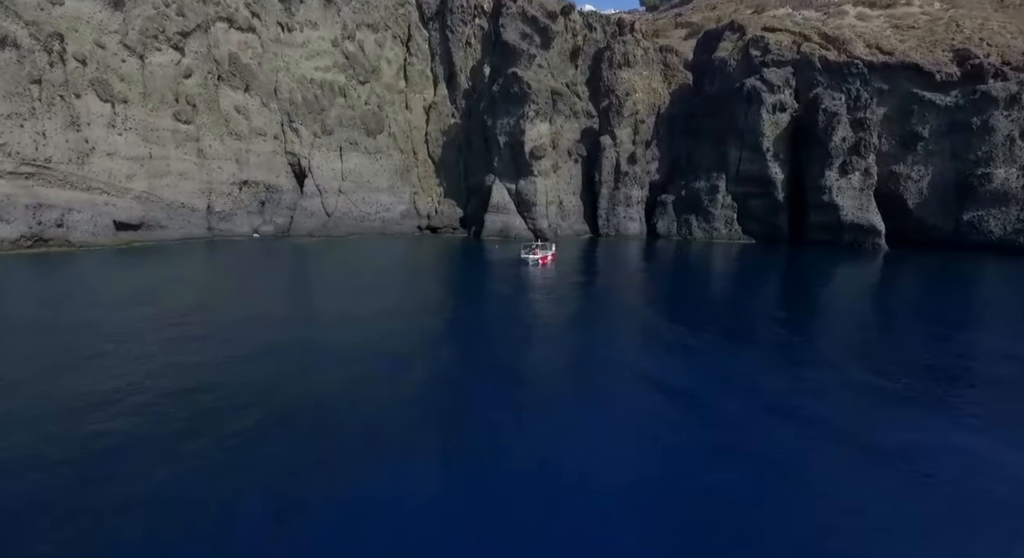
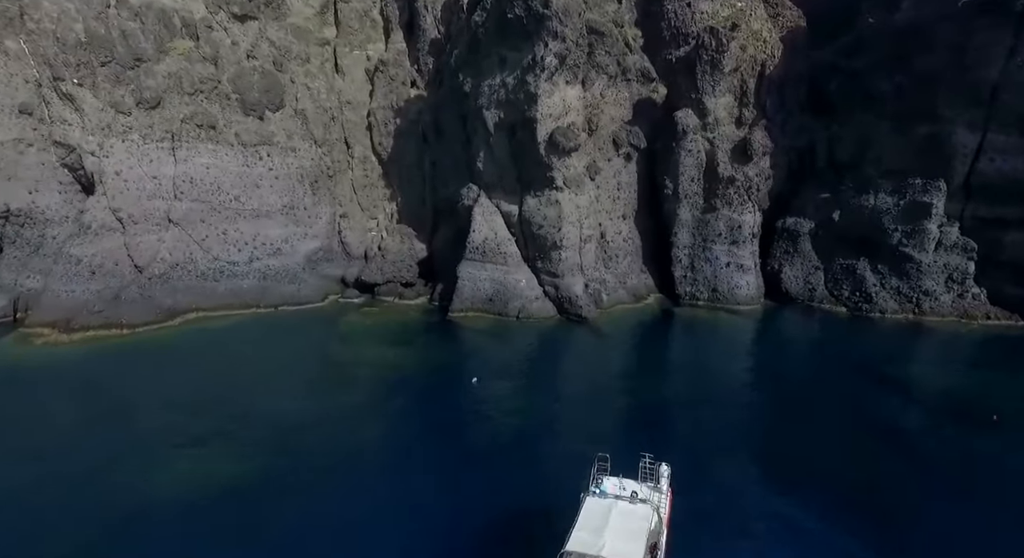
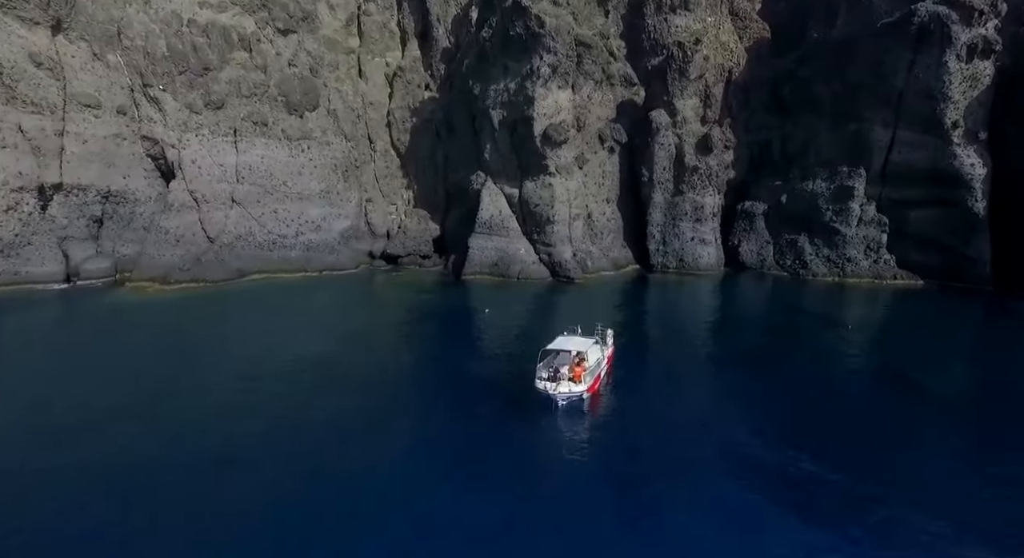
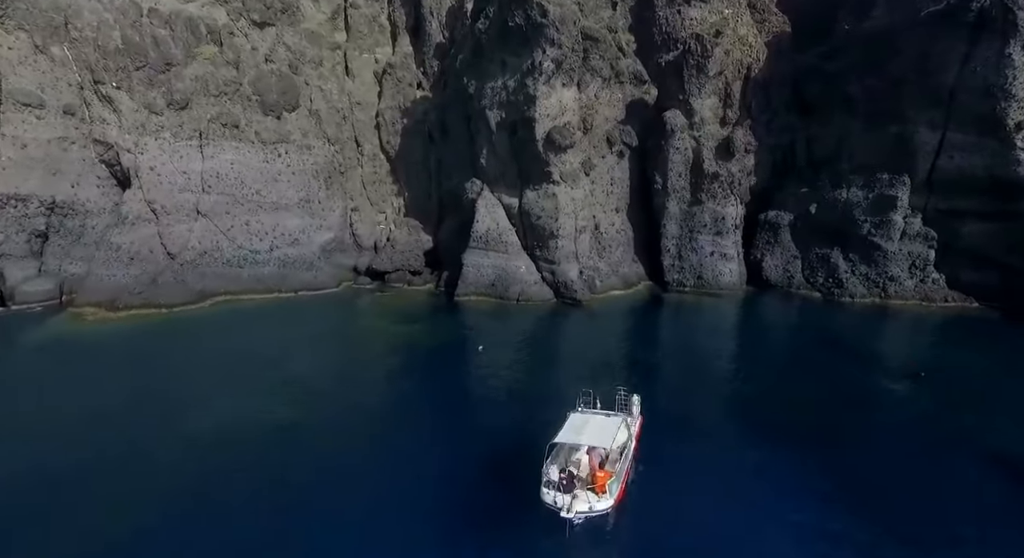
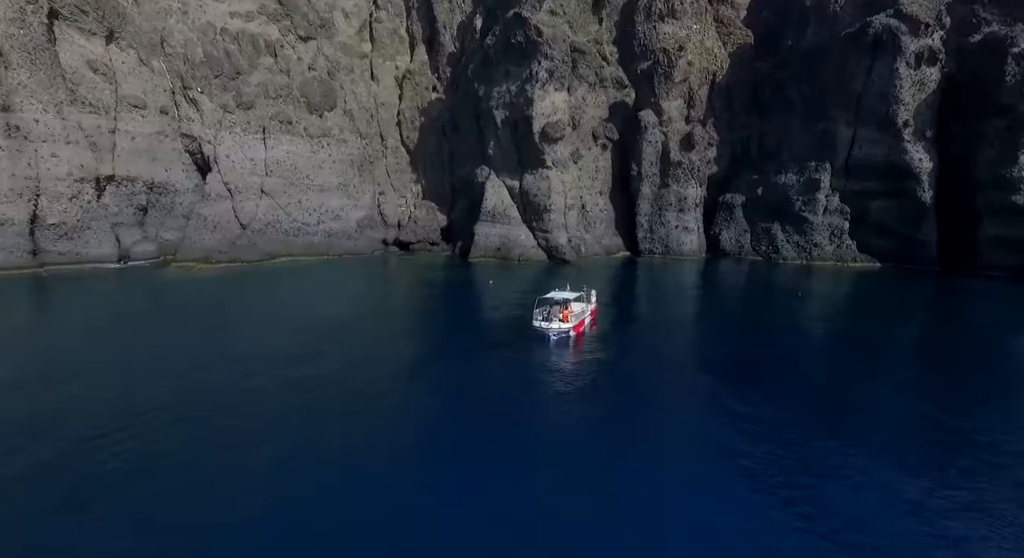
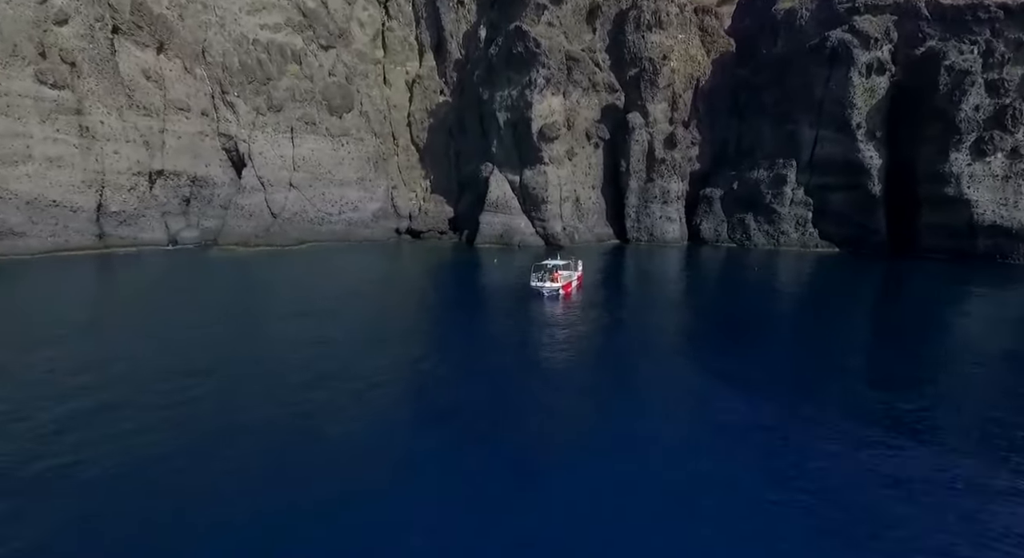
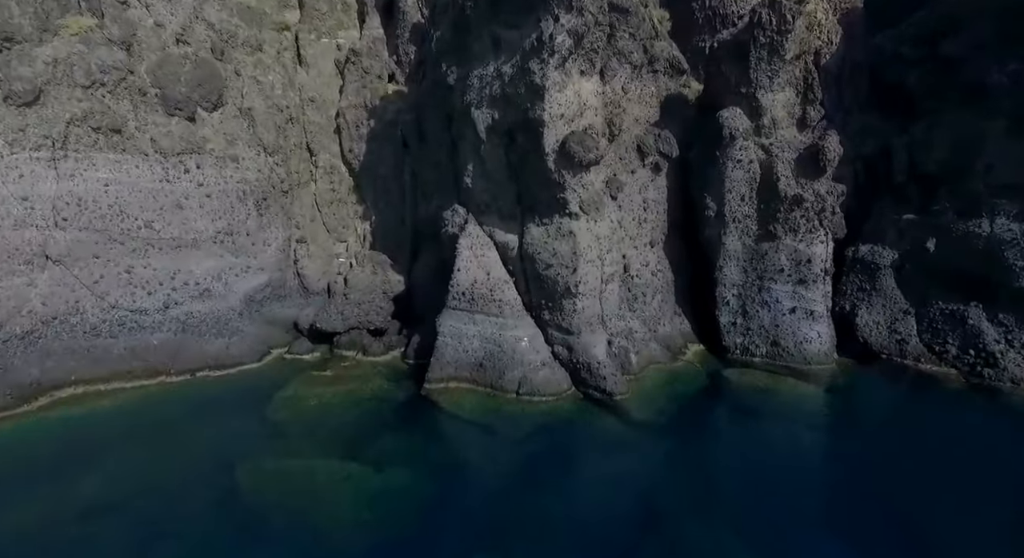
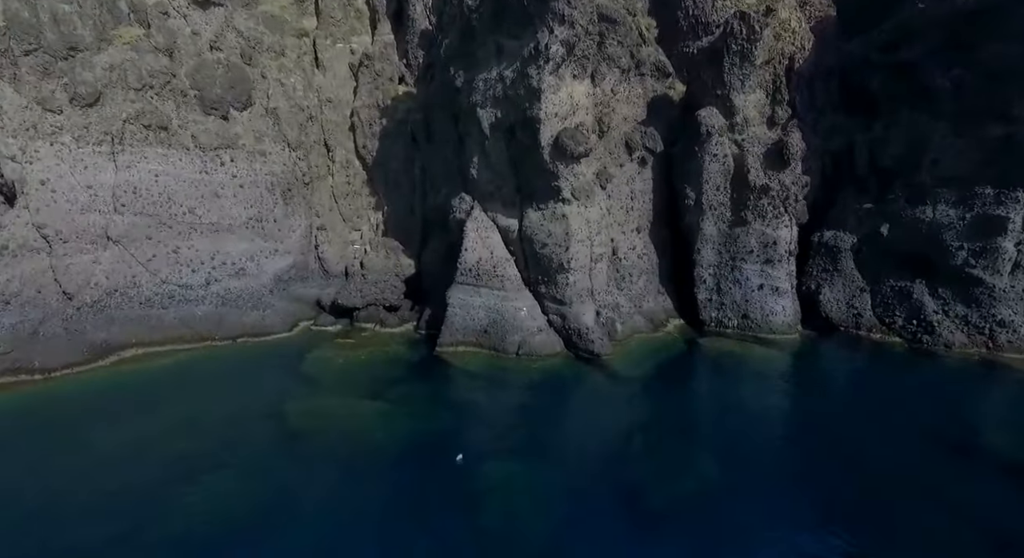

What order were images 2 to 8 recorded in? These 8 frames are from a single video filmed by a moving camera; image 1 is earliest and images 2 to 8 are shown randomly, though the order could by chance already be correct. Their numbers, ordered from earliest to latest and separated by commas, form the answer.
6, 5, 3, 4, 2, 8, 7
